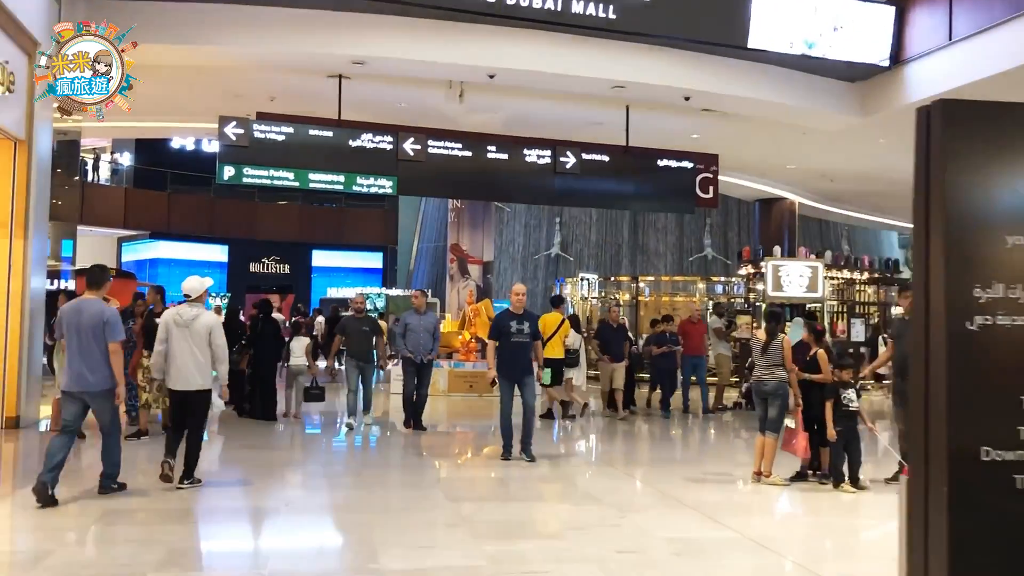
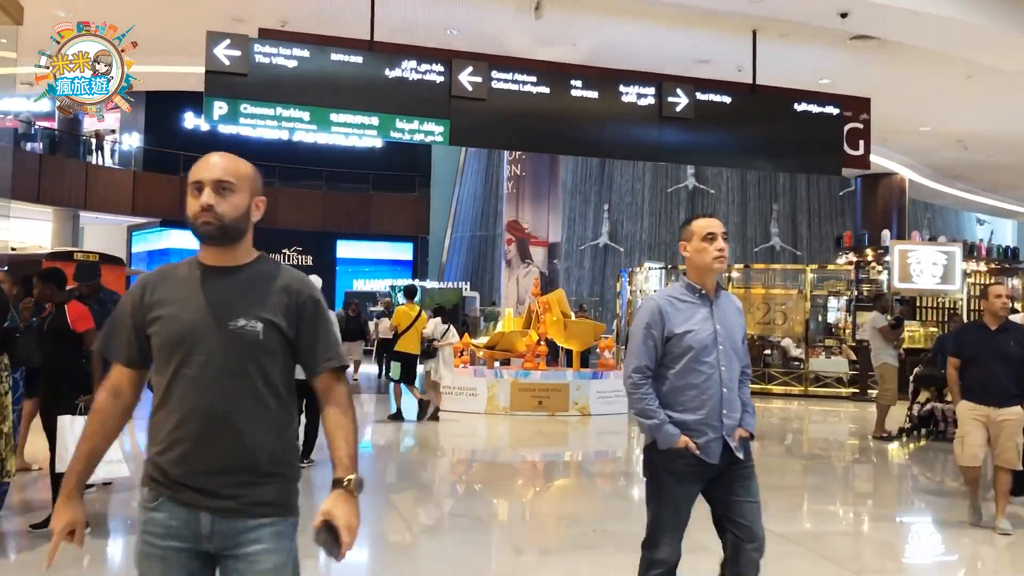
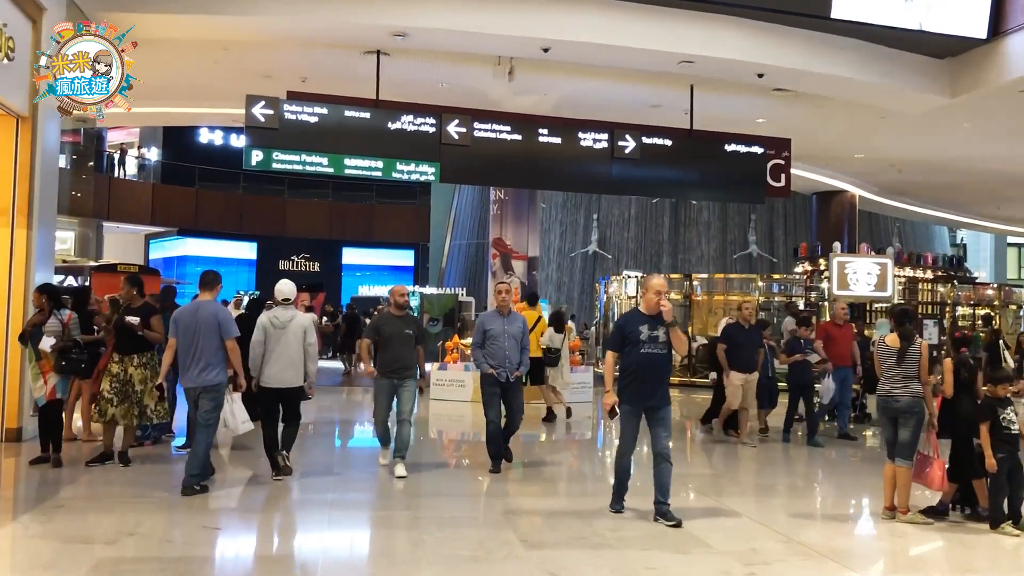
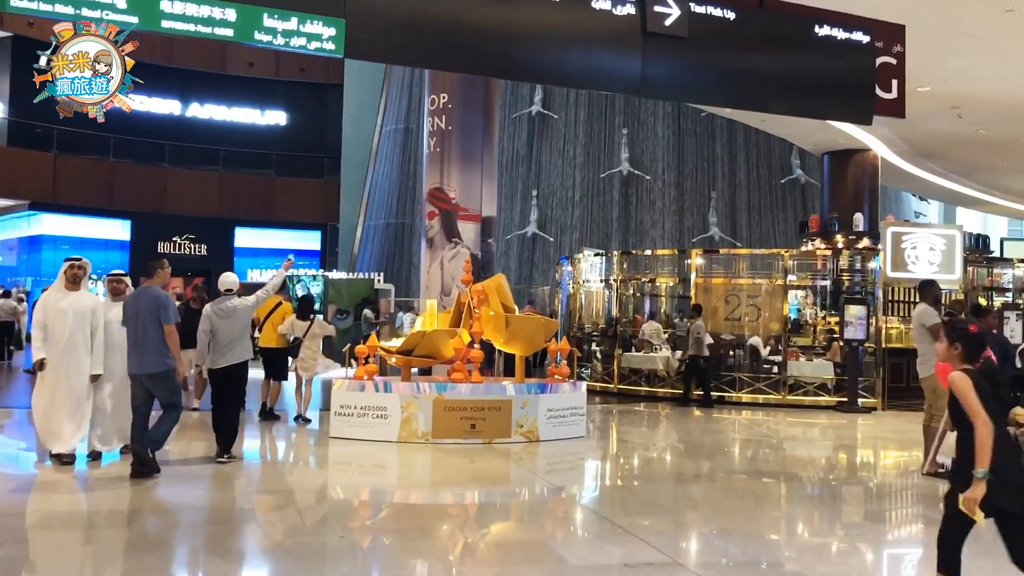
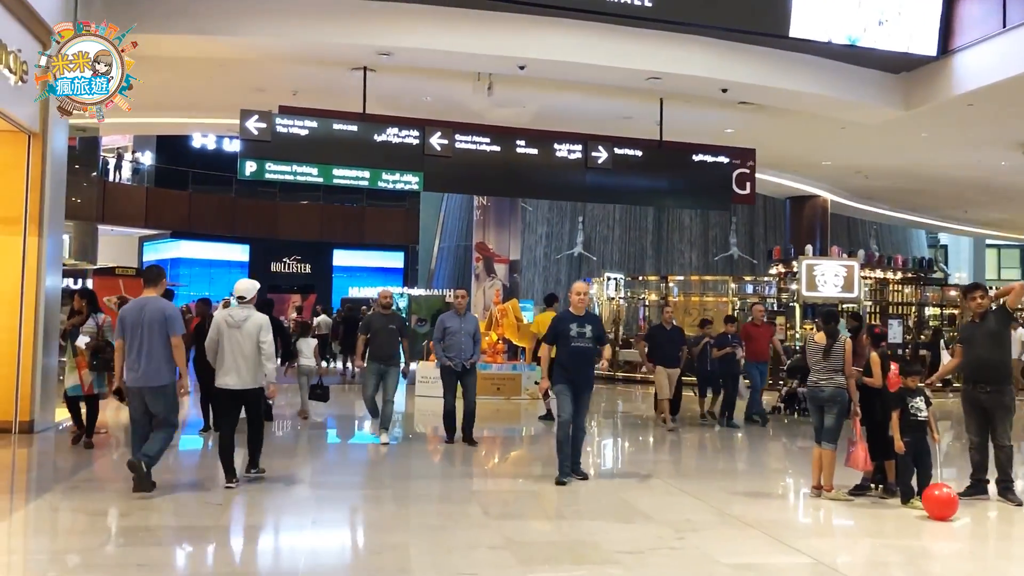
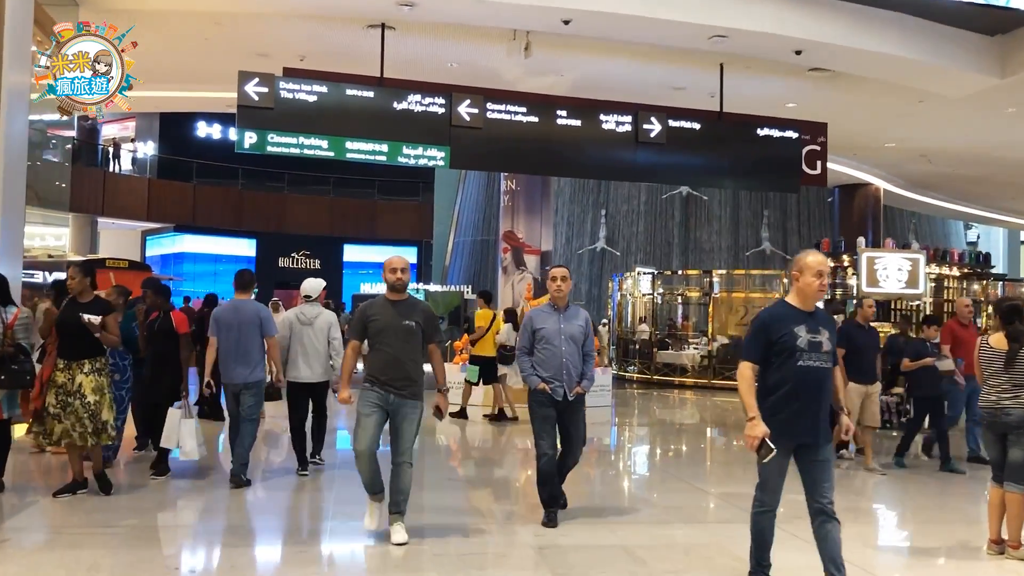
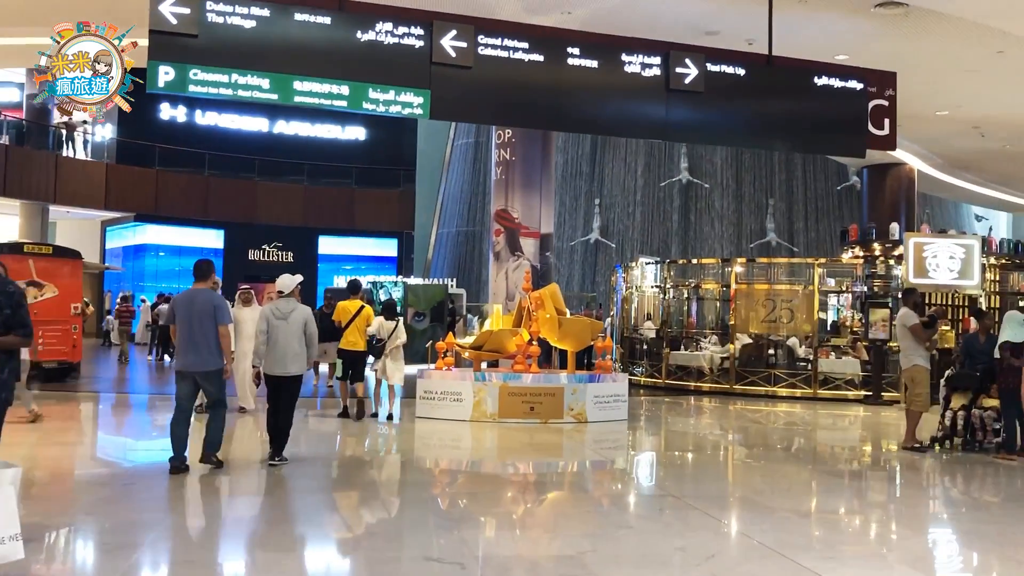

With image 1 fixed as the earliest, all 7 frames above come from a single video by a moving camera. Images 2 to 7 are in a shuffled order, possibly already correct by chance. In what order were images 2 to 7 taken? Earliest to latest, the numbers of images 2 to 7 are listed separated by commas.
5, 3, 6, 2, 7, 4
